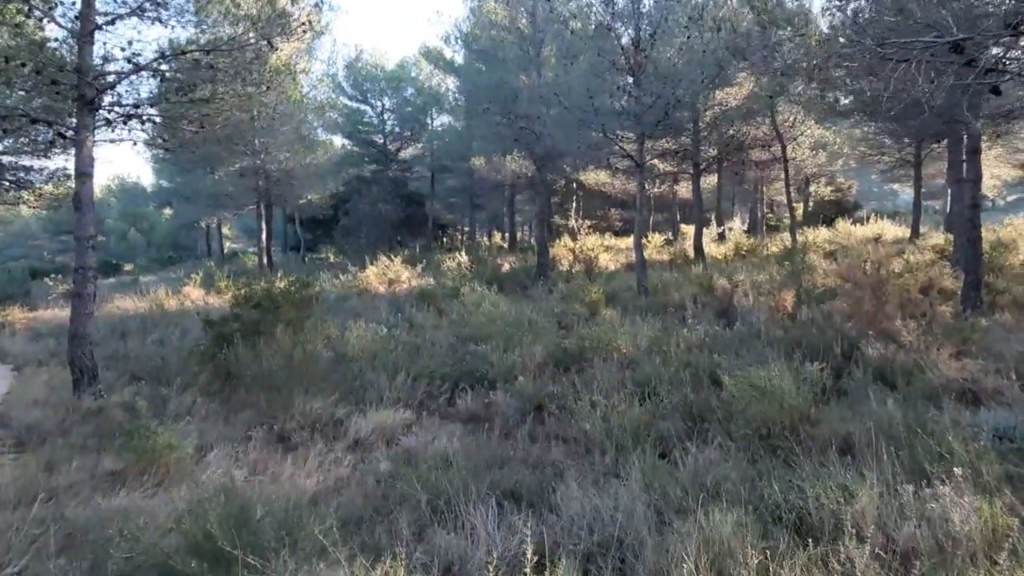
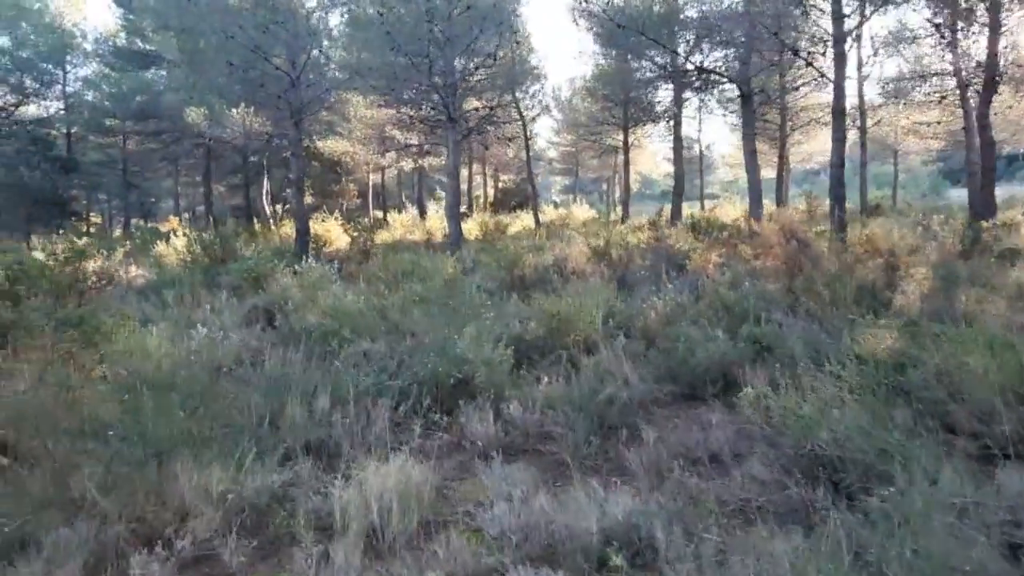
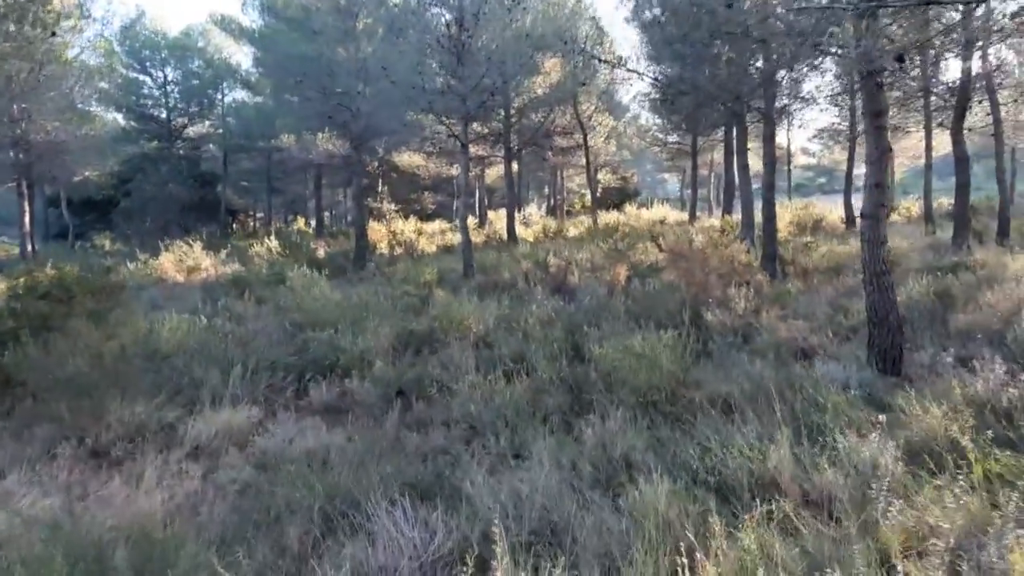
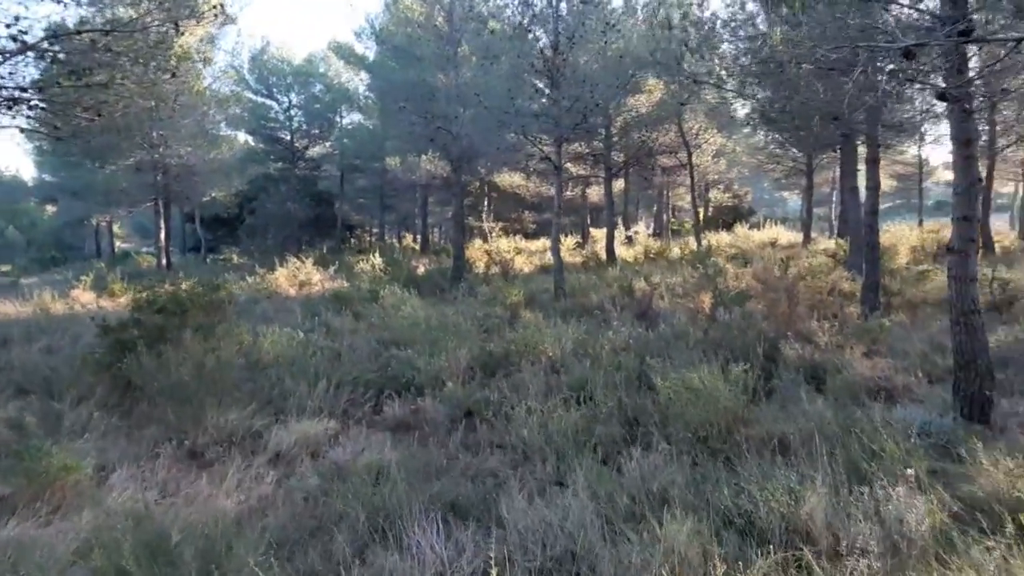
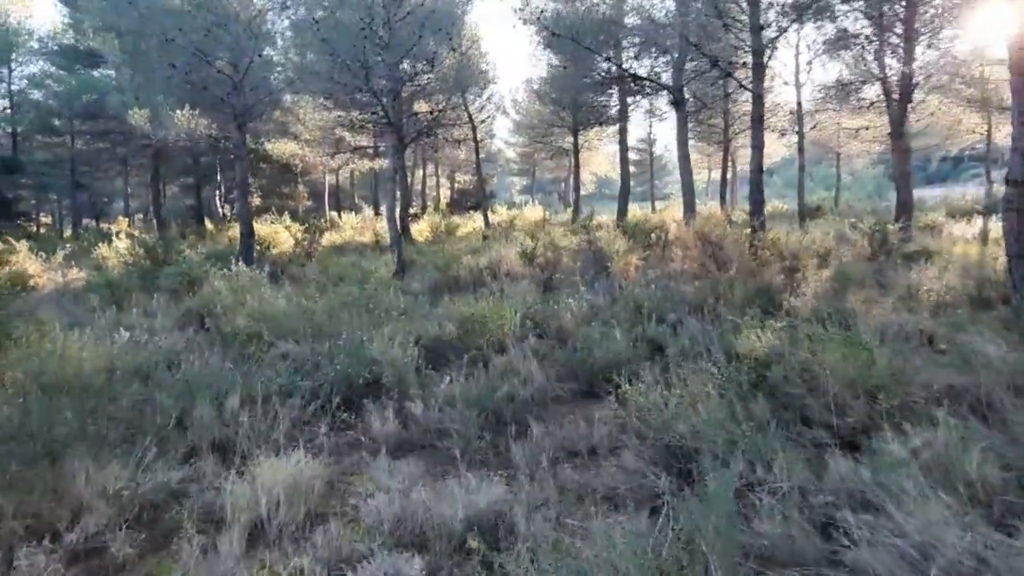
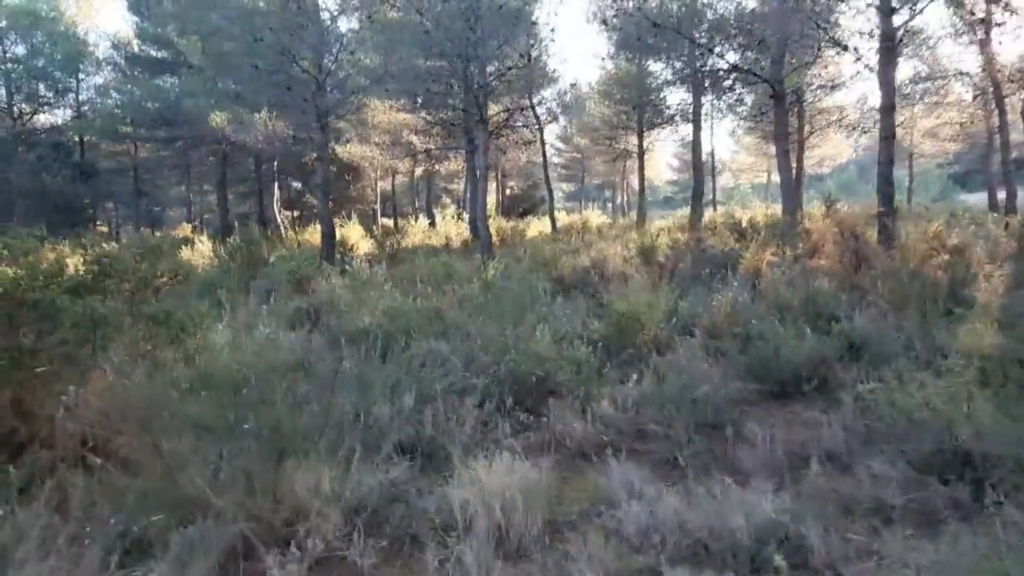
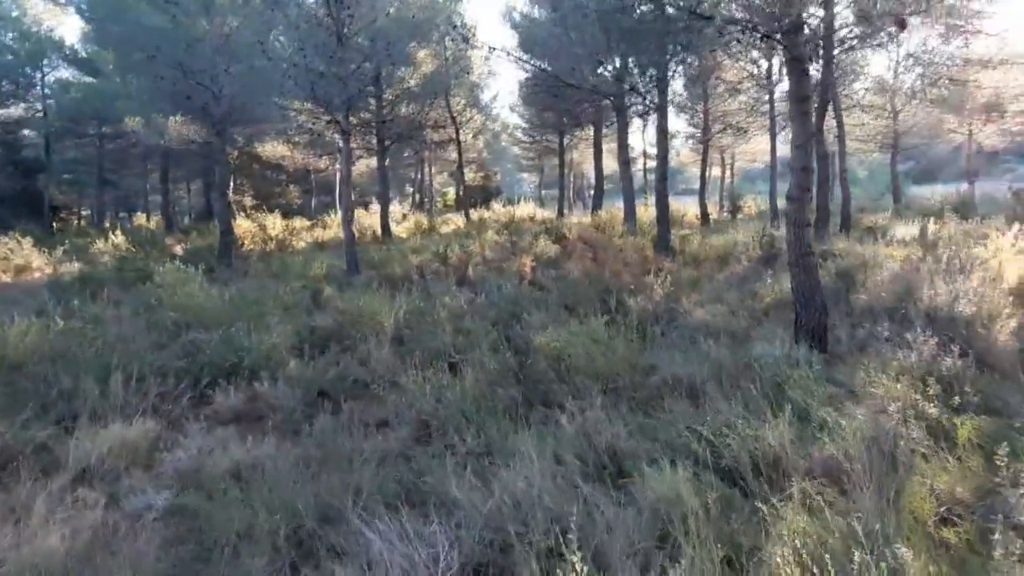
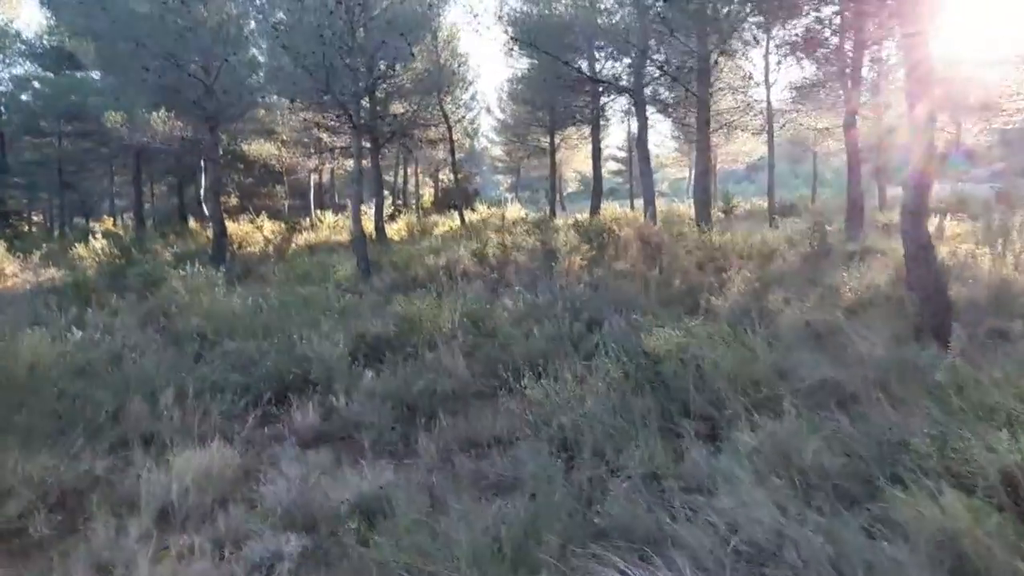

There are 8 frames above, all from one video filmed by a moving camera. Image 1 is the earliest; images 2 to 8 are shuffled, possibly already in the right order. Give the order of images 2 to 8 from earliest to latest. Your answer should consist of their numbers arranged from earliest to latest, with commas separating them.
4, 3, 7, 8, 5, 2, 6
